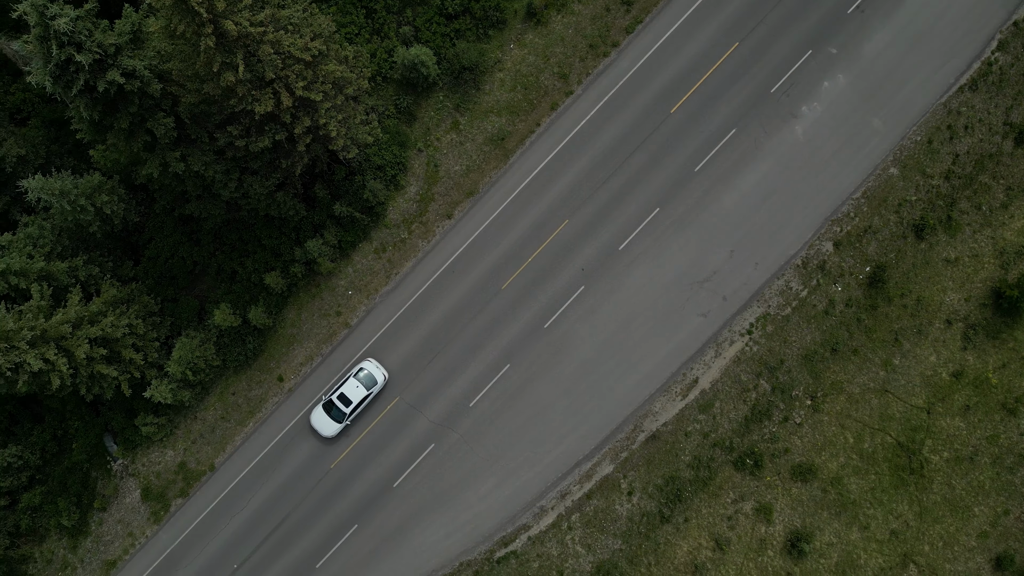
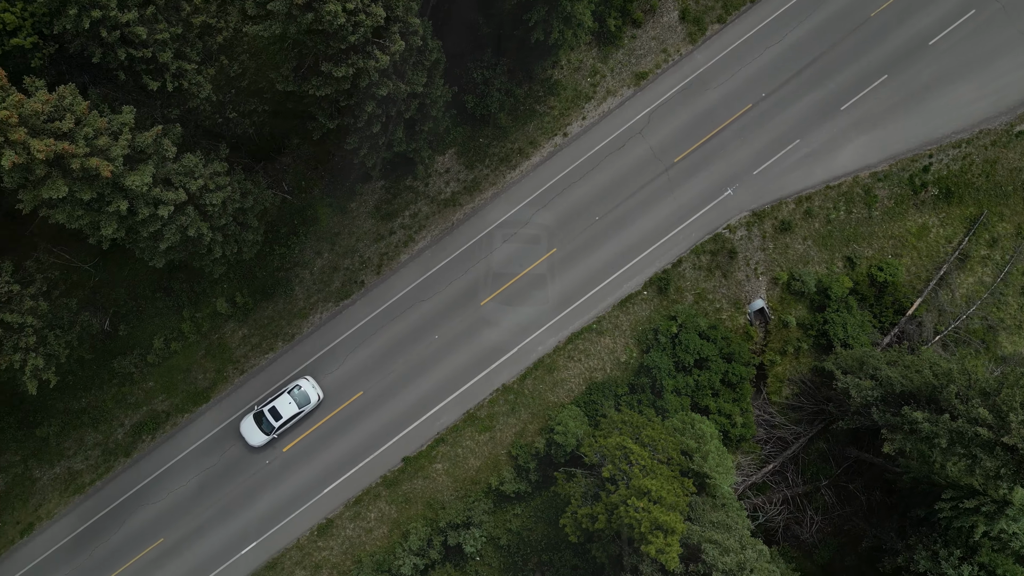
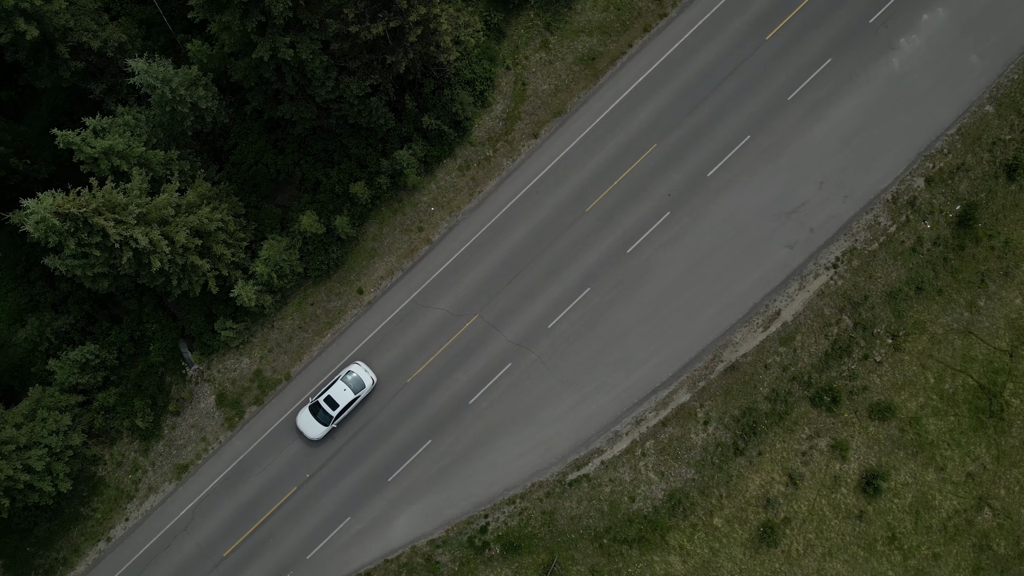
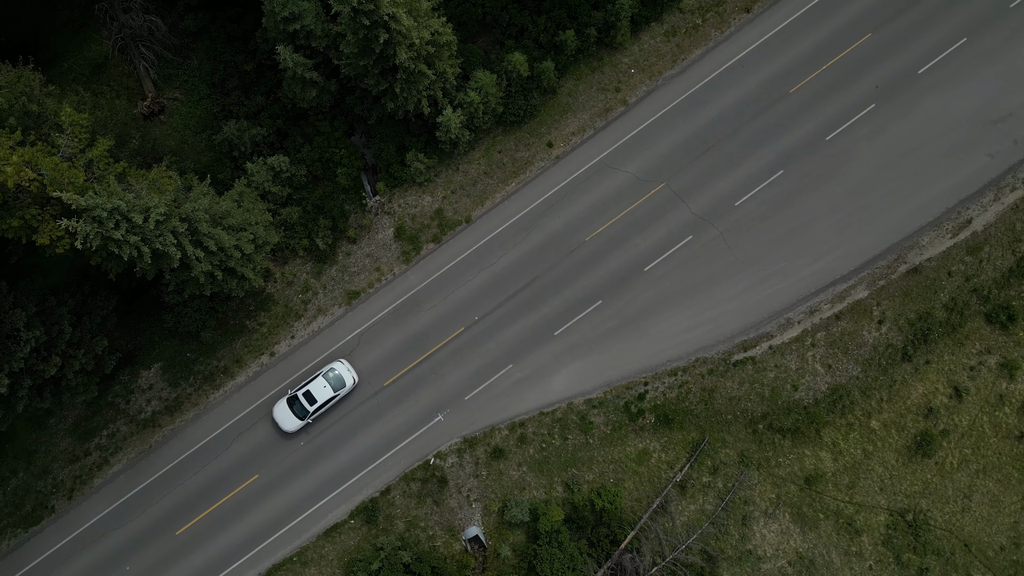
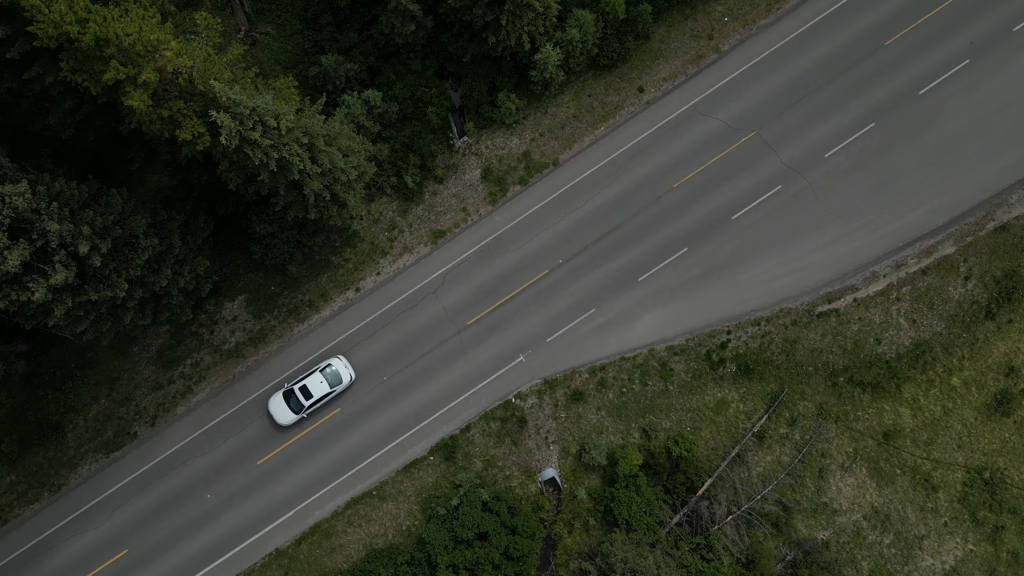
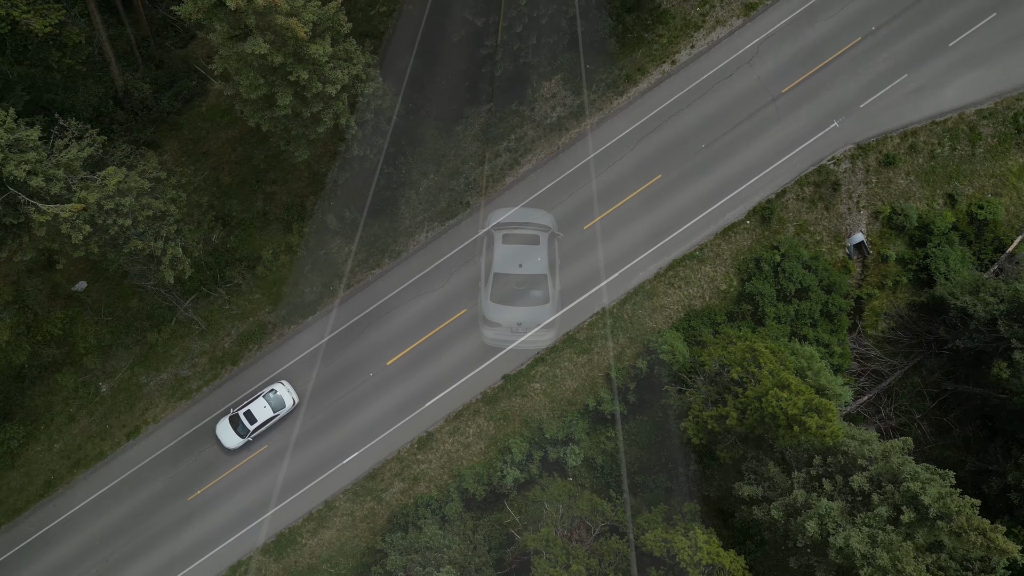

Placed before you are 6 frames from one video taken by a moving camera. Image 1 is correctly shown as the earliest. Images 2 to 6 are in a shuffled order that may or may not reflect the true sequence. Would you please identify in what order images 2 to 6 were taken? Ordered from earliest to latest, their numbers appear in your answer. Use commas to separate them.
3, 4, 5, 2, 6
